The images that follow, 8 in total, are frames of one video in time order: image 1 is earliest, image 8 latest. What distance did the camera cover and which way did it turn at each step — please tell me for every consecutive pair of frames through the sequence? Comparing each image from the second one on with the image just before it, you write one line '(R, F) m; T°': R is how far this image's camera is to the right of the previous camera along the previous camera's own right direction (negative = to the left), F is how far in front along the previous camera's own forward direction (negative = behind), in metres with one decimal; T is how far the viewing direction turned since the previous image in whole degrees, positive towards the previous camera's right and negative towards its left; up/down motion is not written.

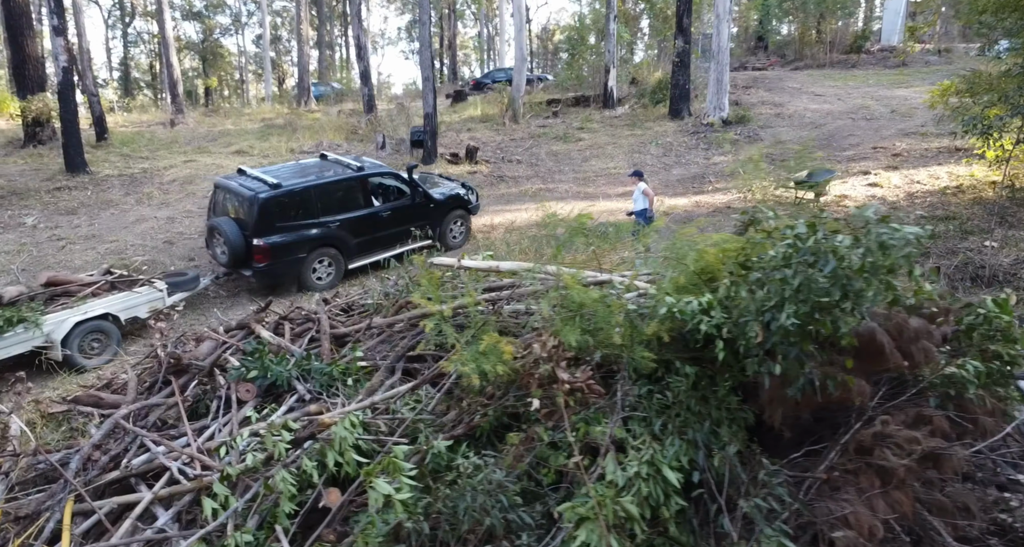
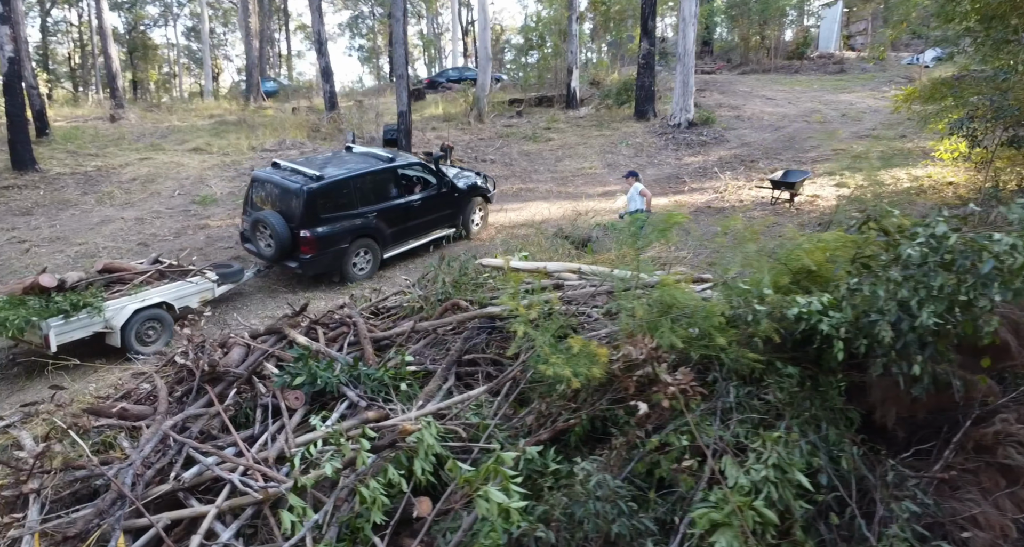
(-0.6, +0.1) m; +4°
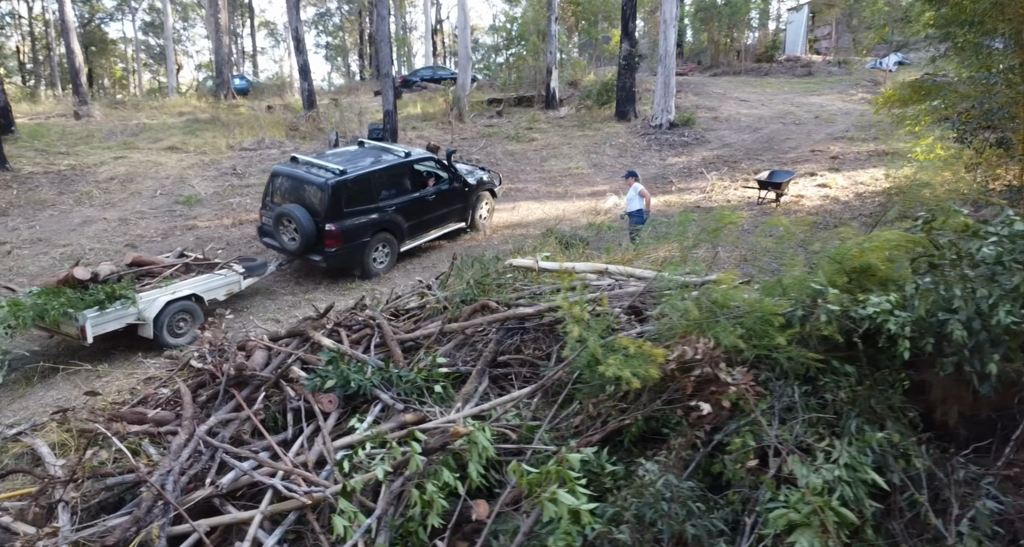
(-0.4, 0.0) m; +2°
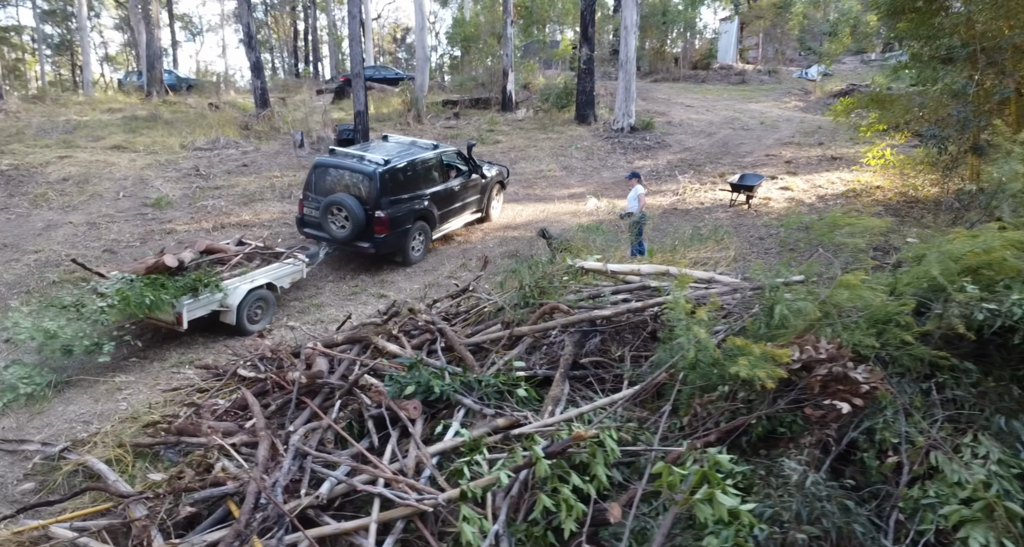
(-0.8, +0.1) m; +5°
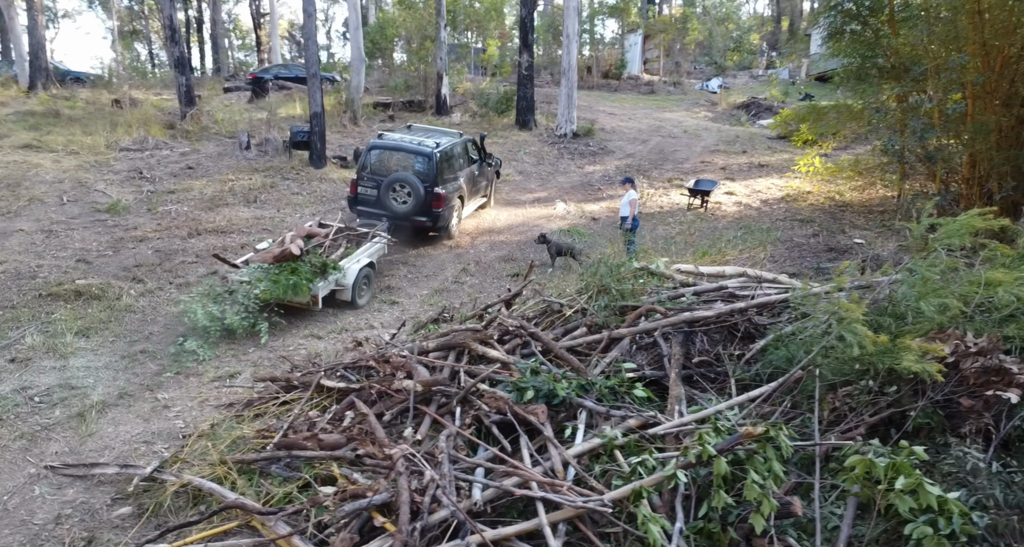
(-1.2, 0.0) m; +7°
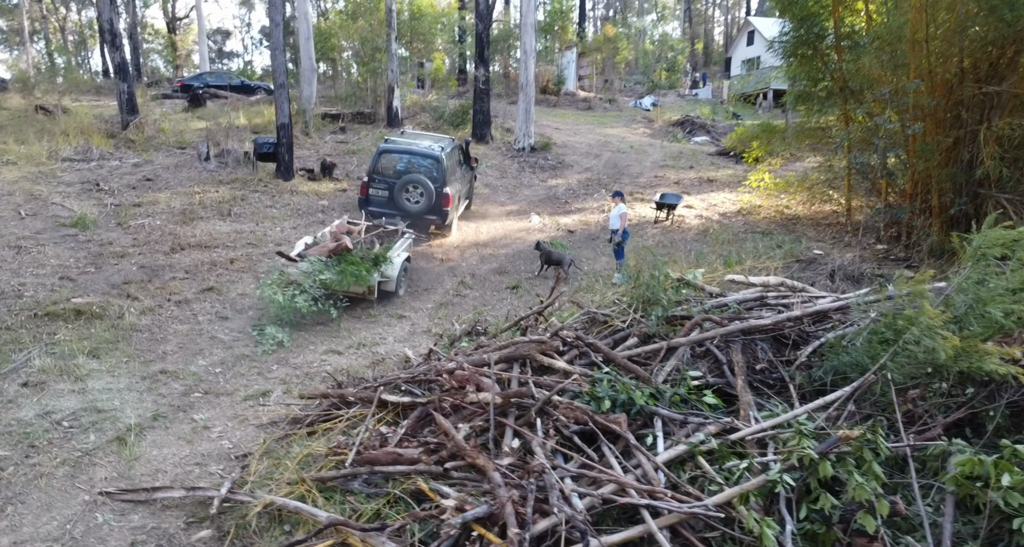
(-0.8, 0.0) m; +5°
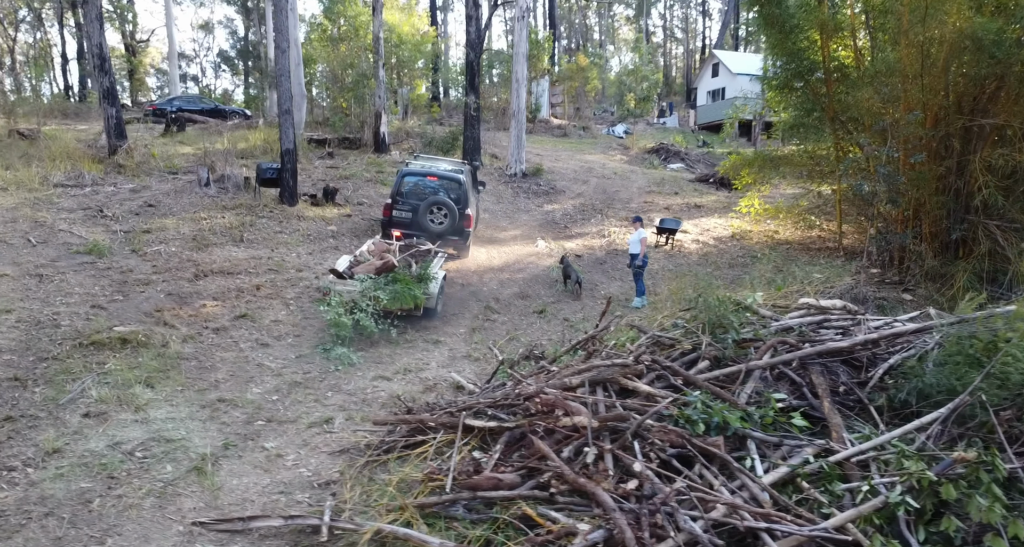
(-0.7, -0.1) m; +2°
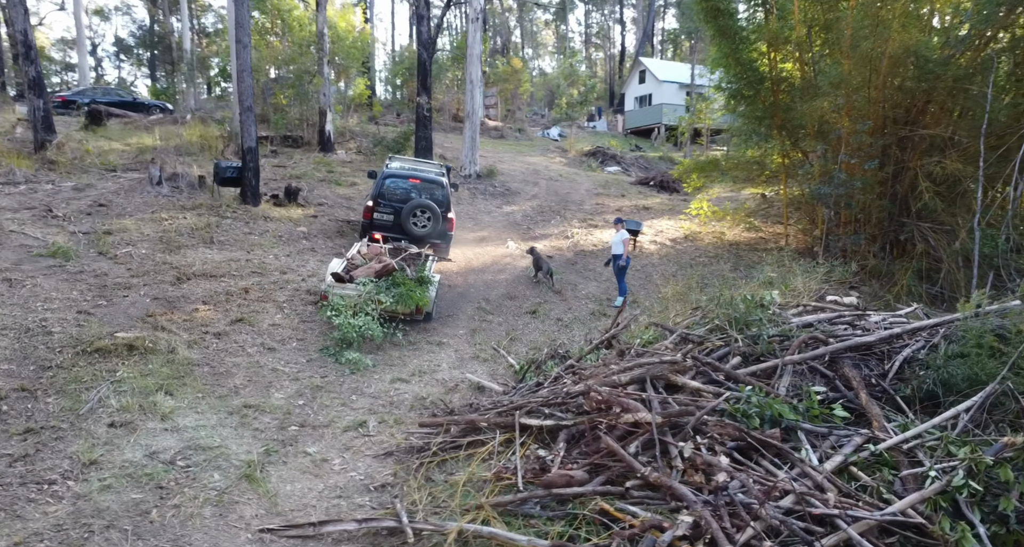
(-0.8, -0.1) m; +5°
